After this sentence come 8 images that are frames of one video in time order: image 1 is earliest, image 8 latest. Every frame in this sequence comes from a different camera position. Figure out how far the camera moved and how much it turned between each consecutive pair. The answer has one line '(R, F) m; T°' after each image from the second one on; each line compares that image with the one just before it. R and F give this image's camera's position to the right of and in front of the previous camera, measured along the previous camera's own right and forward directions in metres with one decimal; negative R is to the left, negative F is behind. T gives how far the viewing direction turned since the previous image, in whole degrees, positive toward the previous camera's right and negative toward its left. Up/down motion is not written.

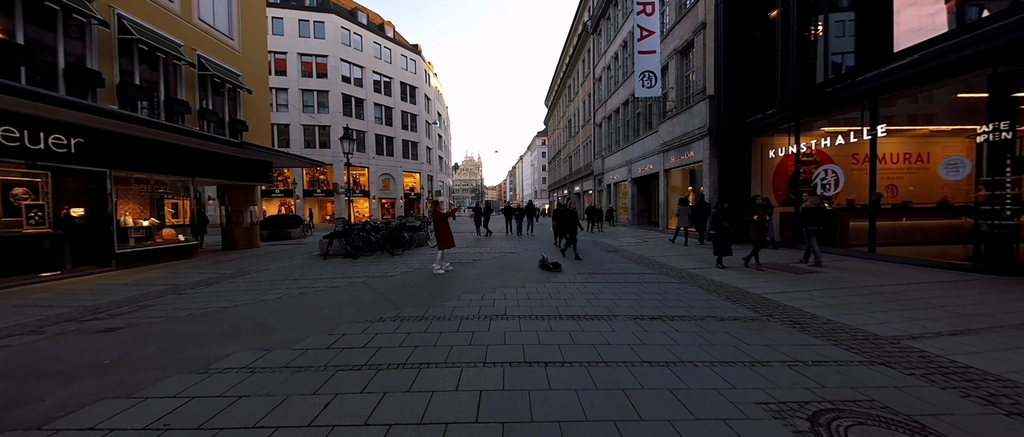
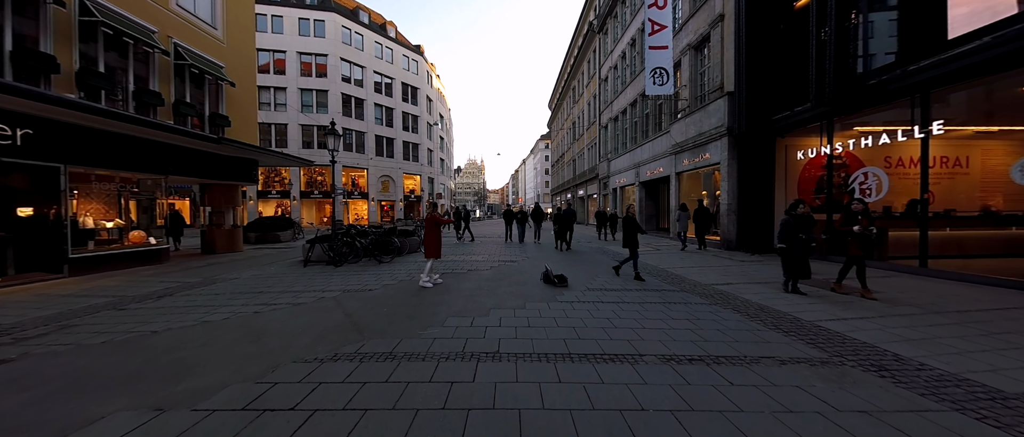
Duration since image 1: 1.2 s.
(+0.1, +1.0) m; -1°
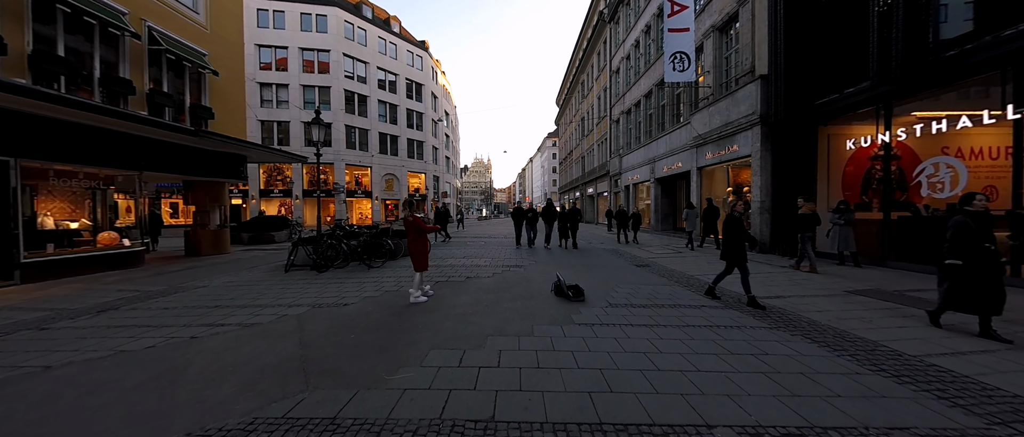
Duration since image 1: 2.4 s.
(0.0, +1.1) m; -1°
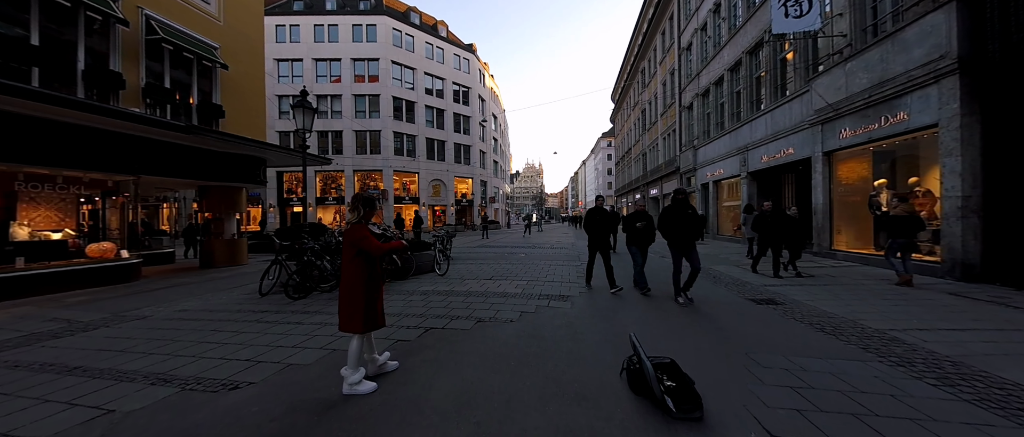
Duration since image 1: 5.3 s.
(+0.2, +2.8) m; -10°
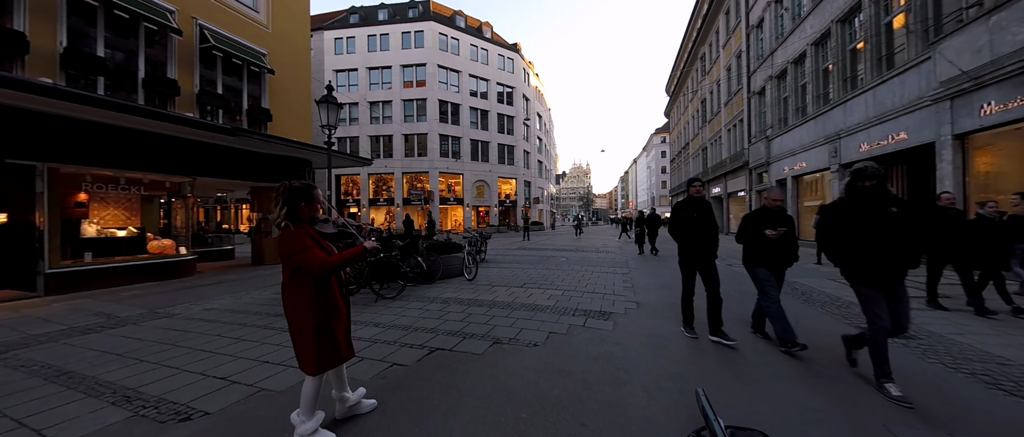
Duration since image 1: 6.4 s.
(+0.3, +0.9) m; -9°
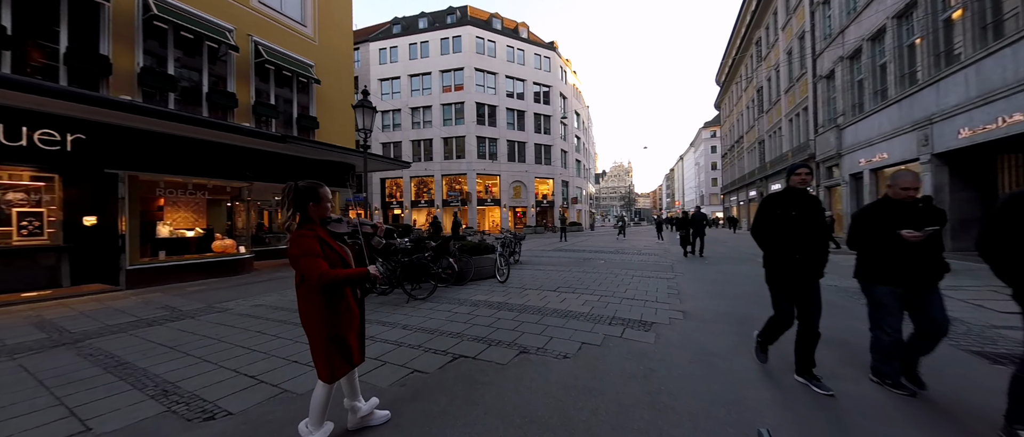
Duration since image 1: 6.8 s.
(+0.1, +0.3) m; -7°
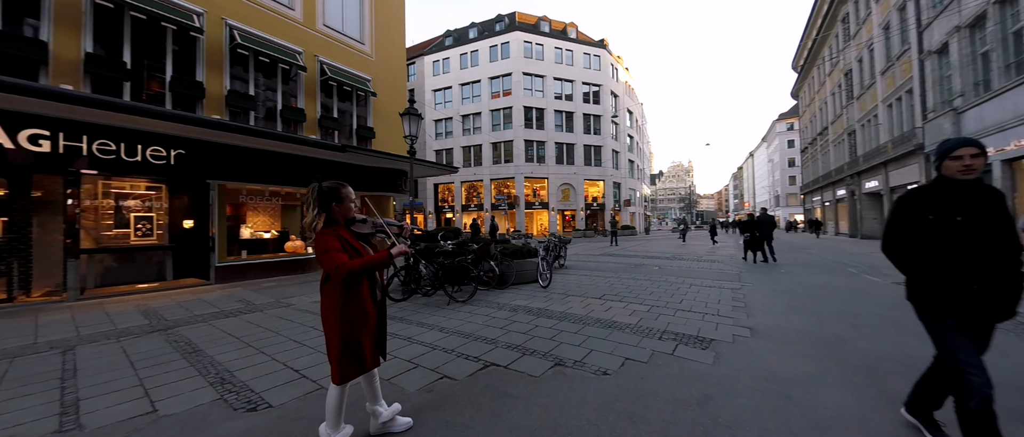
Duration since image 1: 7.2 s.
(+0.2, +0.2) m; -9°
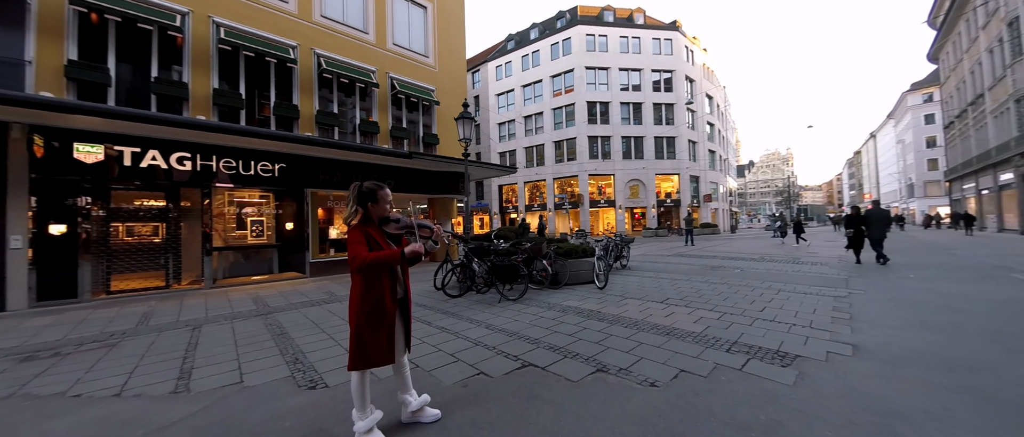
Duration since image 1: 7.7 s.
(+0.3, +0.1) m; -12°
